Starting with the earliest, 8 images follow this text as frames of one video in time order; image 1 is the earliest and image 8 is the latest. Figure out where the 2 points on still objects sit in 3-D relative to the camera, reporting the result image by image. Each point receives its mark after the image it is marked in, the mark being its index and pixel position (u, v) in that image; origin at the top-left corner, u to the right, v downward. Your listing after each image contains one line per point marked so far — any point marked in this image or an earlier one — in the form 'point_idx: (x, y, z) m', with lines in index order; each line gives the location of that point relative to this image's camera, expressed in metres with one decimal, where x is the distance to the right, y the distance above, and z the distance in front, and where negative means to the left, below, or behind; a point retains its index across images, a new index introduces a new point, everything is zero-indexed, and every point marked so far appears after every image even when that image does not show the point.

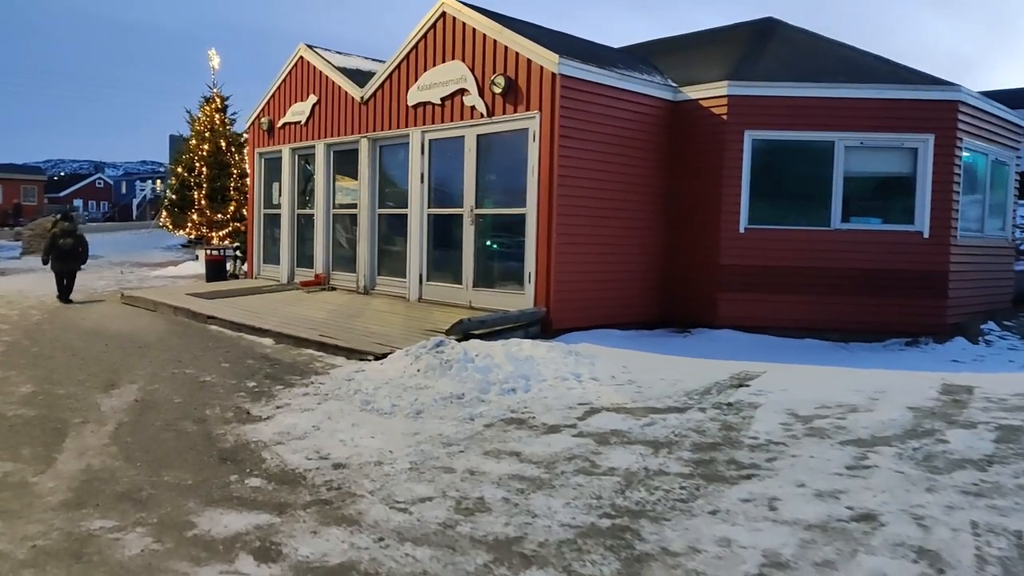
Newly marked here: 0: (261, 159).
0: (-4.9, +2.5, +11.8) m
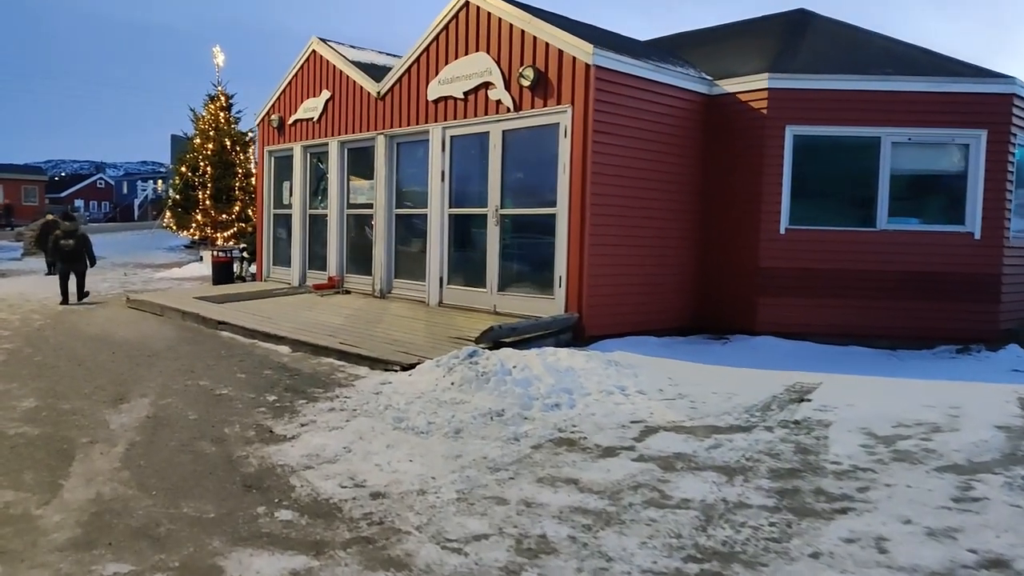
0: (-4.6, +2.5, +11.4) m
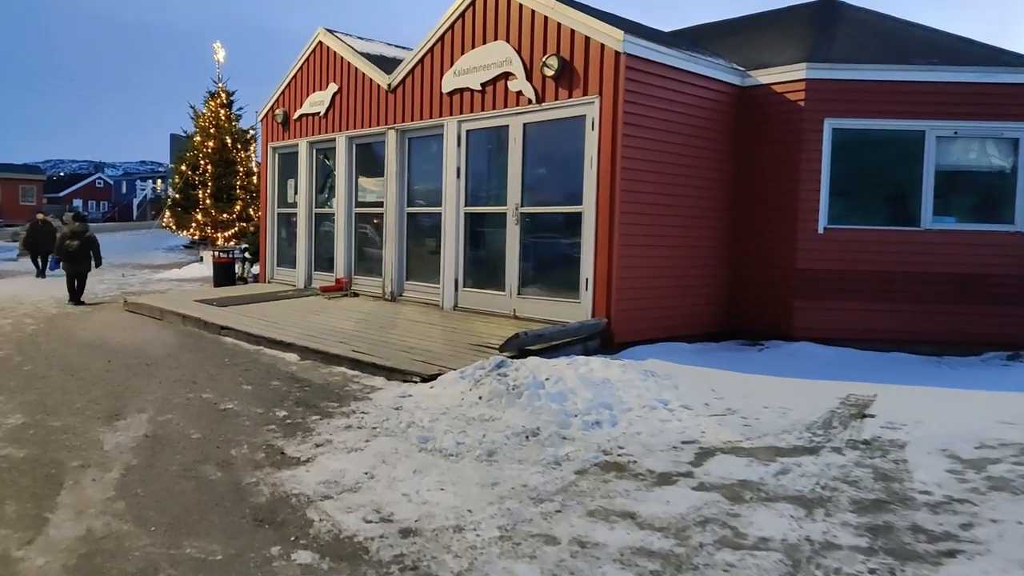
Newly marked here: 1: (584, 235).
0: (-4.3, +2.4, +10.9) m
1: (+0.8, +0.6, +6.7) m
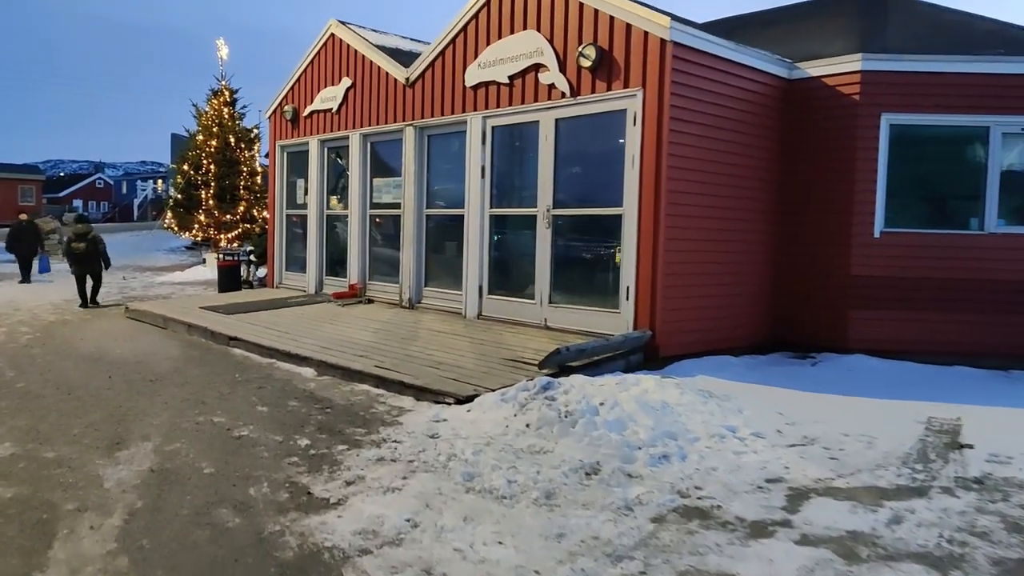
0: (-4.0, +2.3, +10.4) m
1: (+1.2, +0.5, +6.2) m
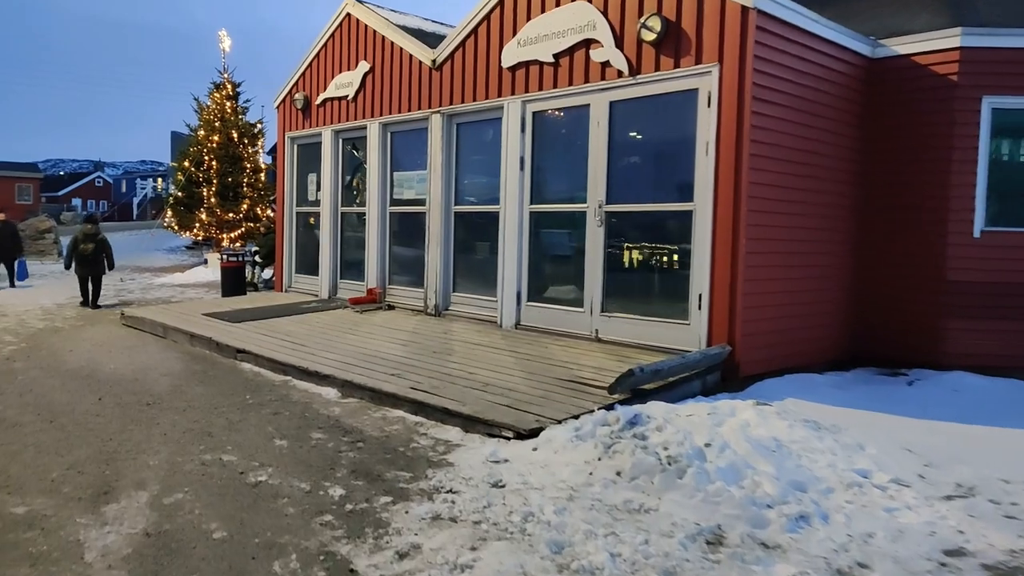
0: (-3.5, +2.3, +9.6) m
1: (+1.6, +0.4, +5.3) m
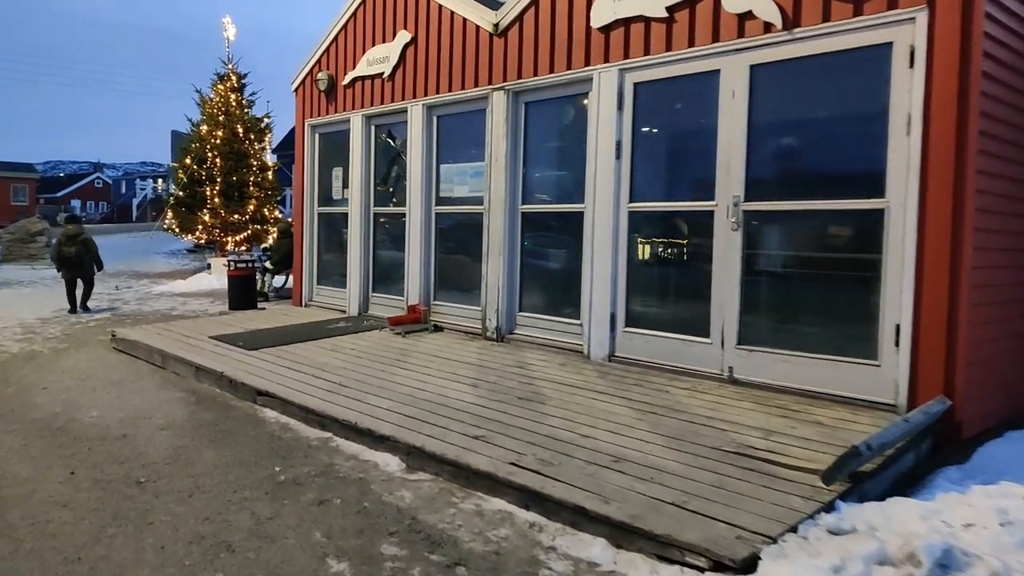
0: (-2.7, +2.1, +8.2) m
1: (+2.4, +0.2, +3.9) m
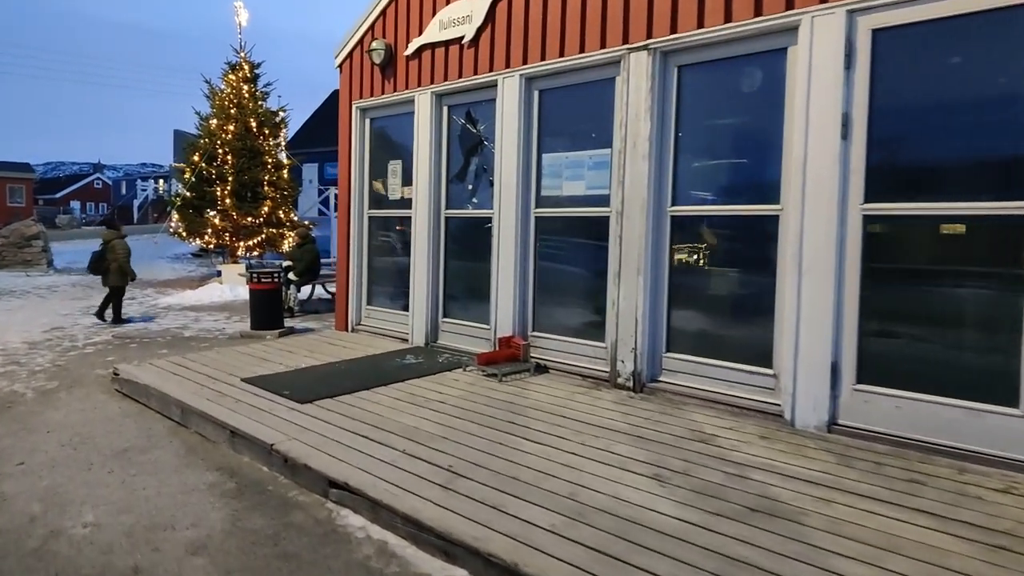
0: (-1.6, +1.9, +6.6) m
1: (+3.5, 0.0, +2.3) m
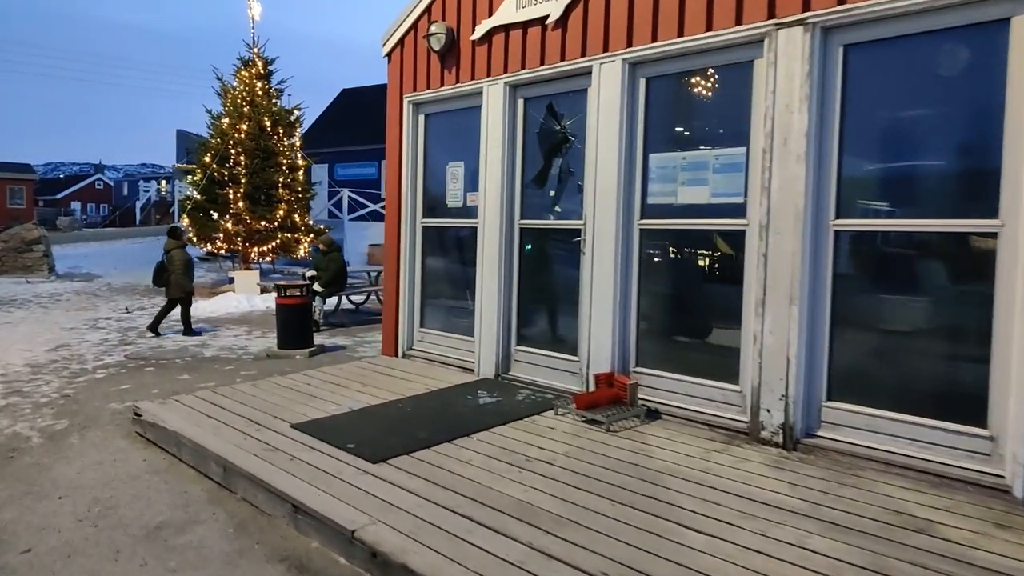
0: (-0.9, +1.7, +5.7) m
1: (+4.2, -0.2, +1.5) m
